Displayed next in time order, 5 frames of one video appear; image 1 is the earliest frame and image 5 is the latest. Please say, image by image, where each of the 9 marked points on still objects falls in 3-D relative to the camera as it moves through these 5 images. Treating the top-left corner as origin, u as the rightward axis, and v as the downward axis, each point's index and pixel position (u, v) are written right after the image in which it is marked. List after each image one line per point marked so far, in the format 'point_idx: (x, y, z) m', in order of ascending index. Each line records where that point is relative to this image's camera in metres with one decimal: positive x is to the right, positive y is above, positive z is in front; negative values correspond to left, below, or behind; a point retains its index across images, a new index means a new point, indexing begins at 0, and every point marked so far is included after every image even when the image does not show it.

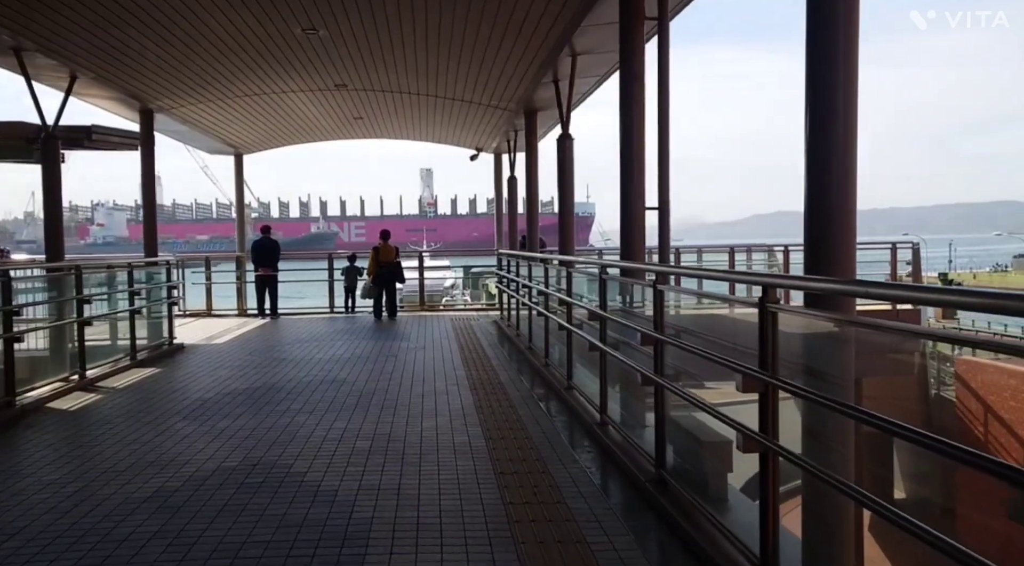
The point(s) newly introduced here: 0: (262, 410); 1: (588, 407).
0: (-1.9, -1.0, +5.8) m
1: (+0.6, -0.9, +5.7) m
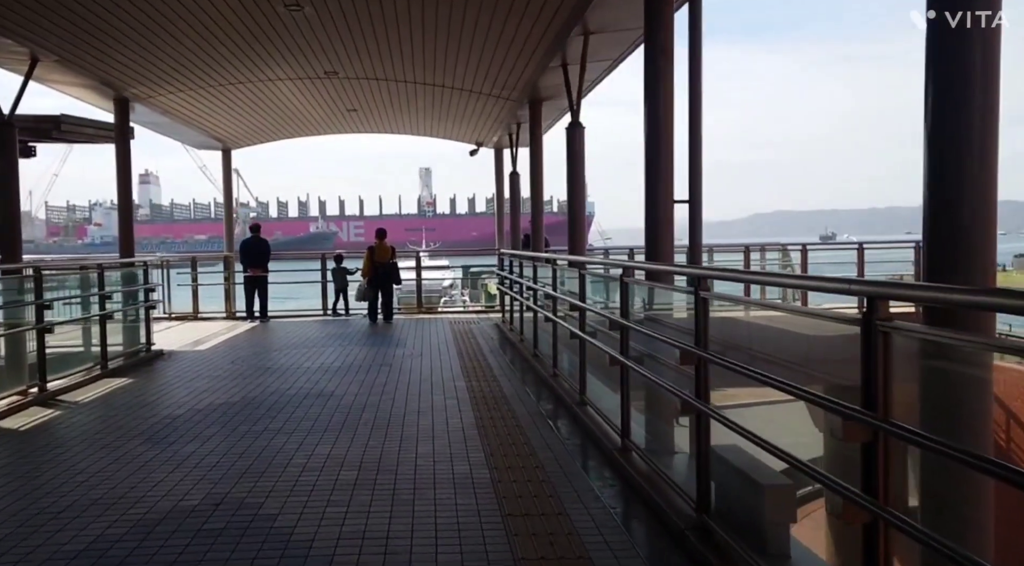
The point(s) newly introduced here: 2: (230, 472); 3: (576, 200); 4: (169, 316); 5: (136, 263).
0: (-1.8, -1.0, +5.1) m
1: (+0.6, -0.9, +5.0) m
2: (-1.5, -1.0, +4.1) m
3: (+0.8, +1.0, +9.2) m
4: (-6.1, -0.6, +13.7) m
5: (-4.3, +0.2, +8.7) m
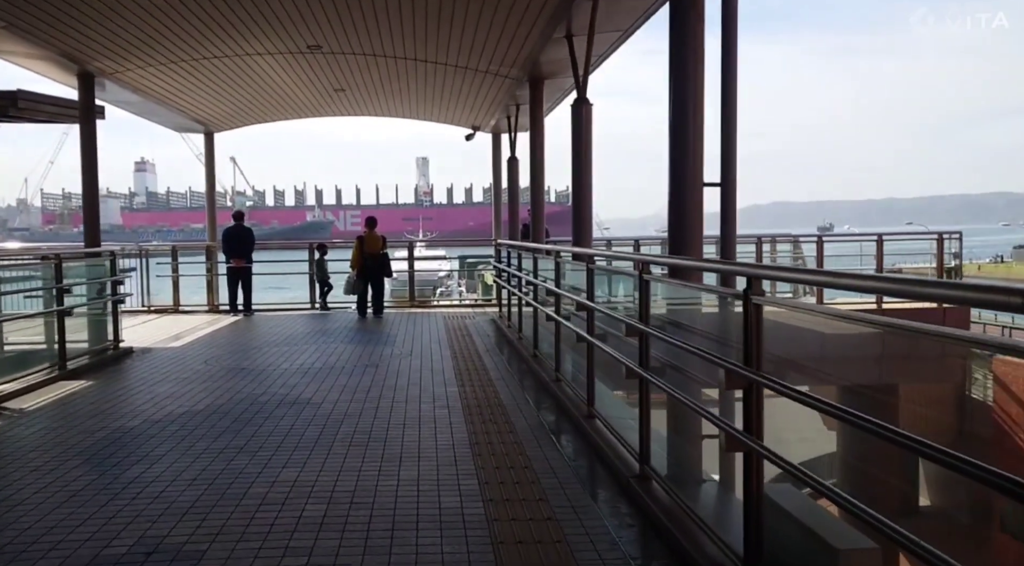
0: (-1.8, -0.9, +4.4) m
1: (+0.6, -0.9, +4.4) m
2: (-1.5, -1.0, +3.5) m
3: (+0.8, +1.0, +8.5) m
4: (-6.1, -0.4, +13.0) m
5: (-4.3, +0.3, +8.1) m
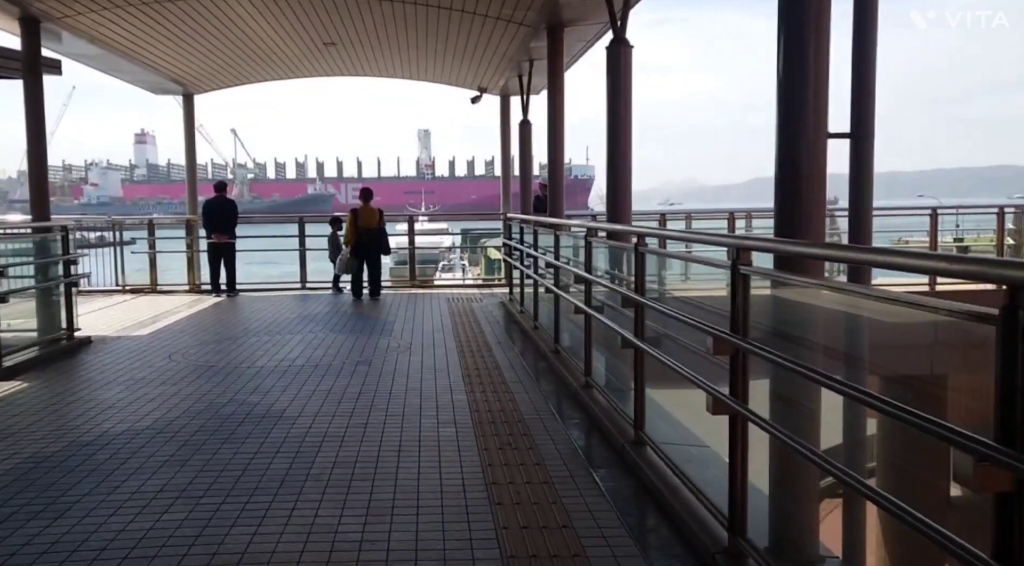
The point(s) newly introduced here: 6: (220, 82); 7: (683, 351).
0: (-1.7, -0.9, +3.4) m
1: (+0.7, -0.9, +3.3) m
2: (-1.4, -1.0, +2.4) m
3: (+0.9, +1.2, +7.4) m
4: (-6.0, -0.1, +11.9) m
5: (-4.1, +0.5, +7.0) m
6: (-4.2, +2.9, +11.2) m
7: (+0.7, -0.3, +3.4) m
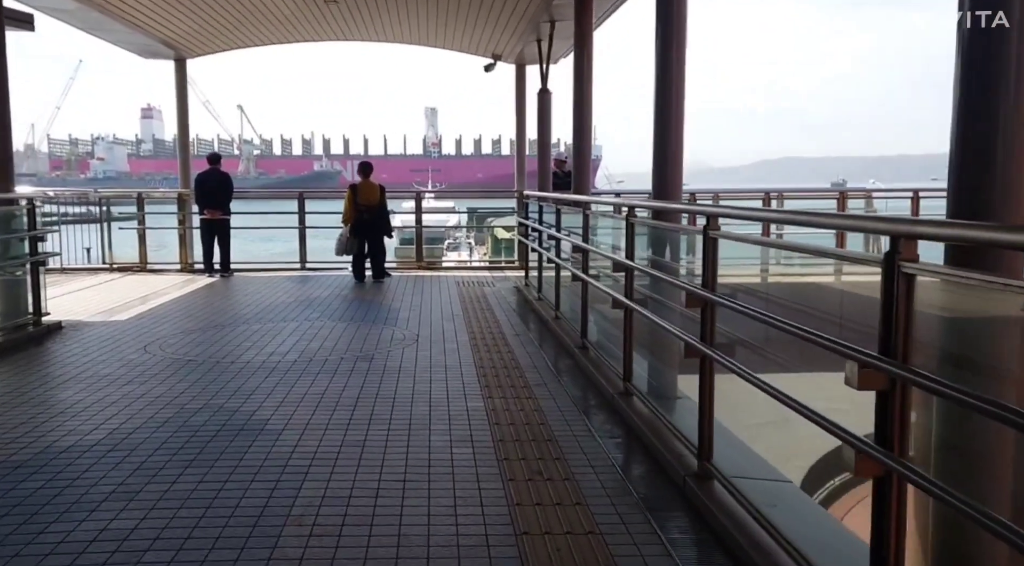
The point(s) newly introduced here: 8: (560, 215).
0: (-1.6, -0.9, +2.6) m
1: (+0.8, -0.9, +2.5) m
2: (-1.3, -1.0, +1.7) m
3: (+1.1, +1.3, +6.6) m
4: (-5.8, +0.2, +11.2) m
5: (-4.0, +0.7, +6.2) m
6: (-4.0, +3.2, +10.4) m
7: (+0.9, -0.3, +2.7) m
8: (+0.4, +0.6, +6.7) m
